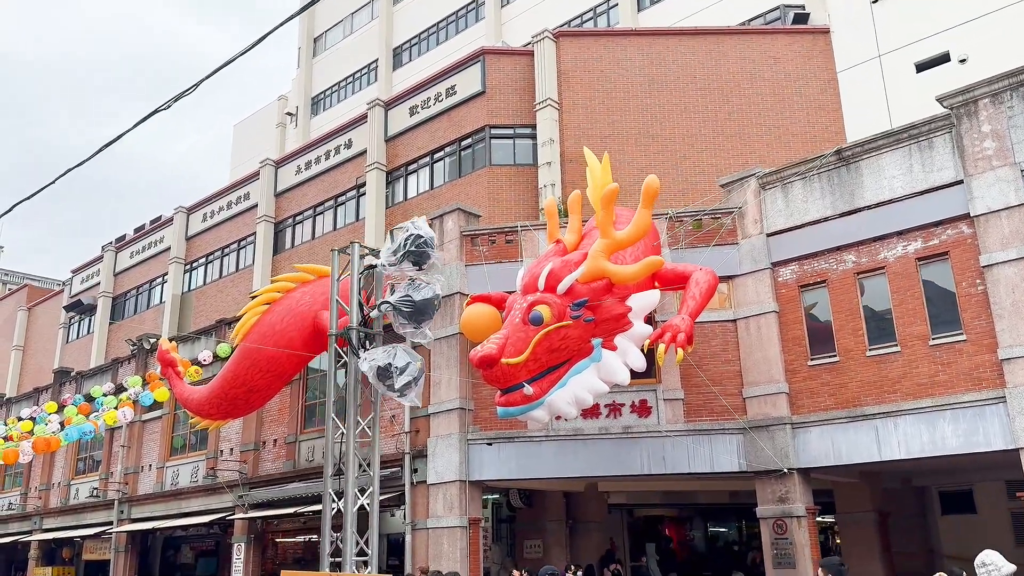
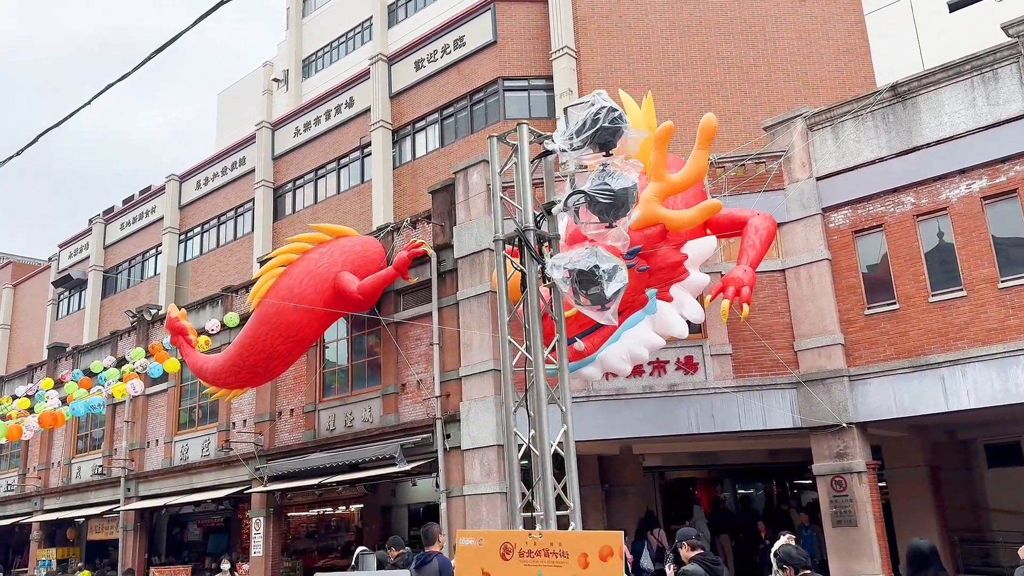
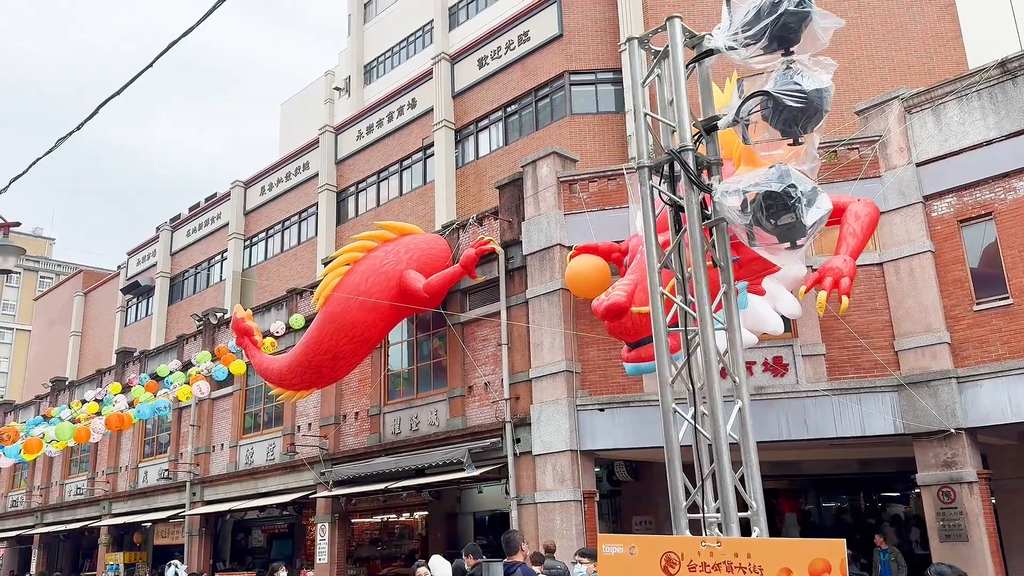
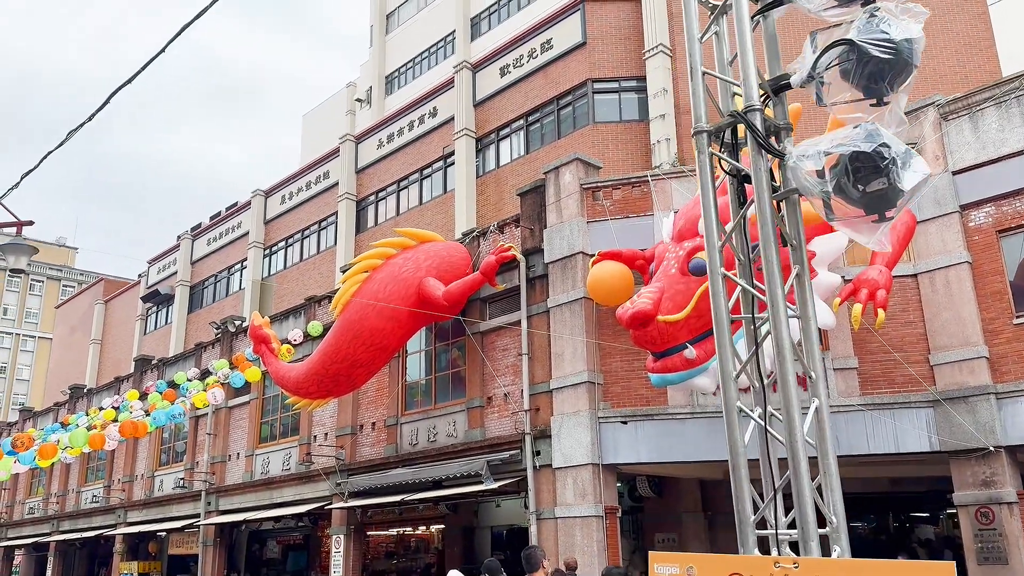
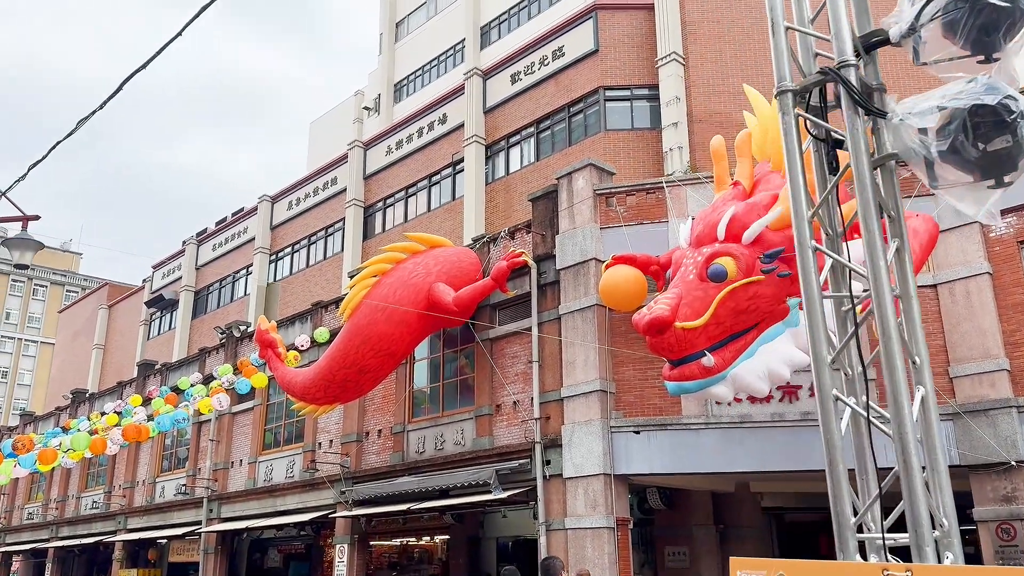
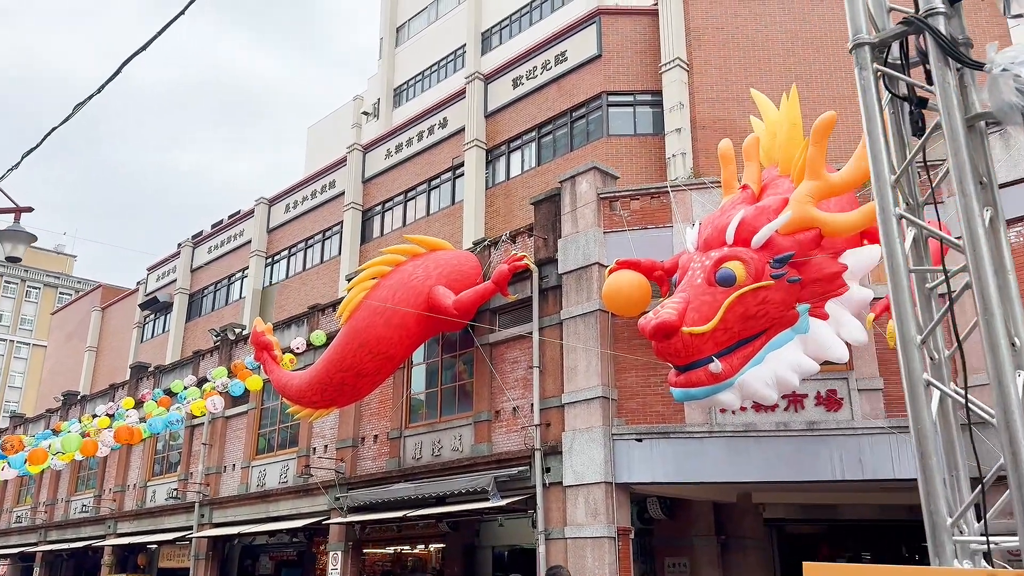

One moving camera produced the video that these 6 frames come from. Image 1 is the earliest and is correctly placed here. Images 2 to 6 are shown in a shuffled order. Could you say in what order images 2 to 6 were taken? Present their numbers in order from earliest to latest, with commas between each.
2, 3, 4, 5, 6
